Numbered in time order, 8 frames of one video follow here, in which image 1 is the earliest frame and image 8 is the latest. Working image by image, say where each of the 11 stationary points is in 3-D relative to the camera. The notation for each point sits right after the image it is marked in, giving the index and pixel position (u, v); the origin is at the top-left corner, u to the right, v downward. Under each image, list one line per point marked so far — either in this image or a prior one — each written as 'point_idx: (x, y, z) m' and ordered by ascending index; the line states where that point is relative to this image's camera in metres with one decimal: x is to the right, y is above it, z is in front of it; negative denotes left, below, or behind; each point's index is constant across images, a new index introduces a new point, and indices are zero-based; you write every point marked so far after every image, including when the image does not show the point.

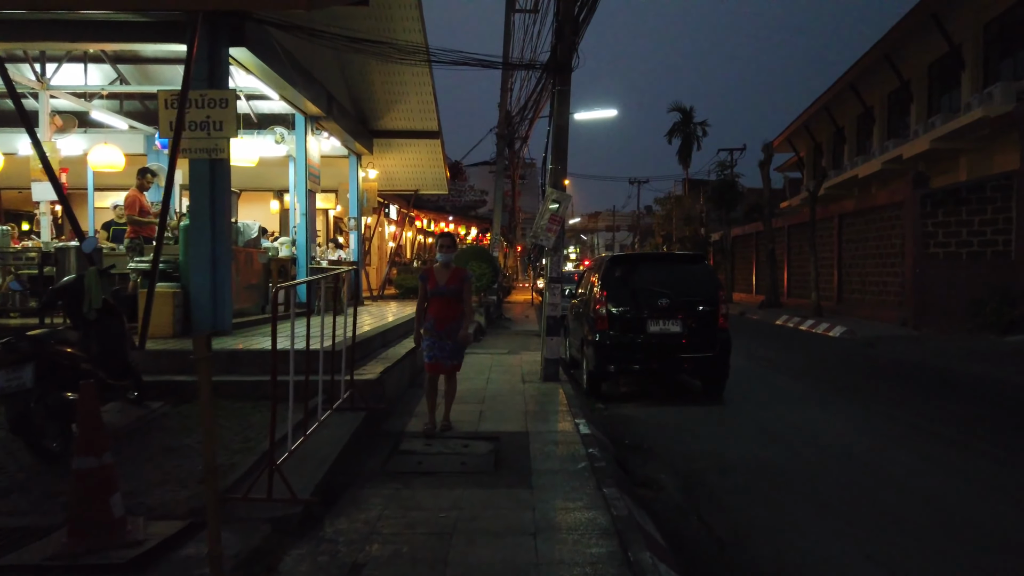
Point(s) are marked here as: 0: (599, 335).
0: (+0.9, -0.5, +8.9) m
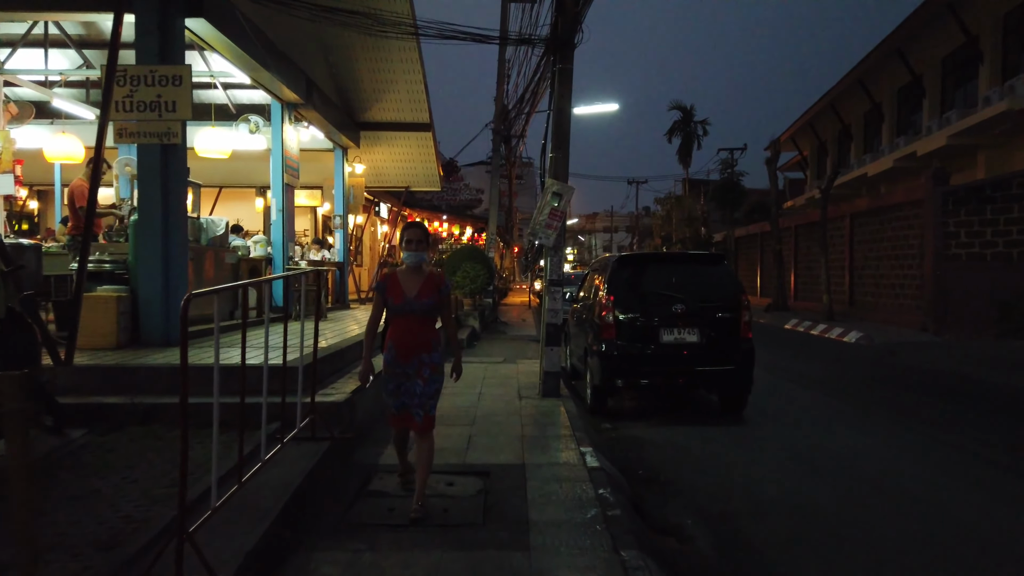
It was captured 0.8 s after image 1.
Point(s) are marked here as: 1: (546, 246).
0: (+0.9, -0.5, +7.9) m
1: (+0.3, +0.4, +8.1) m
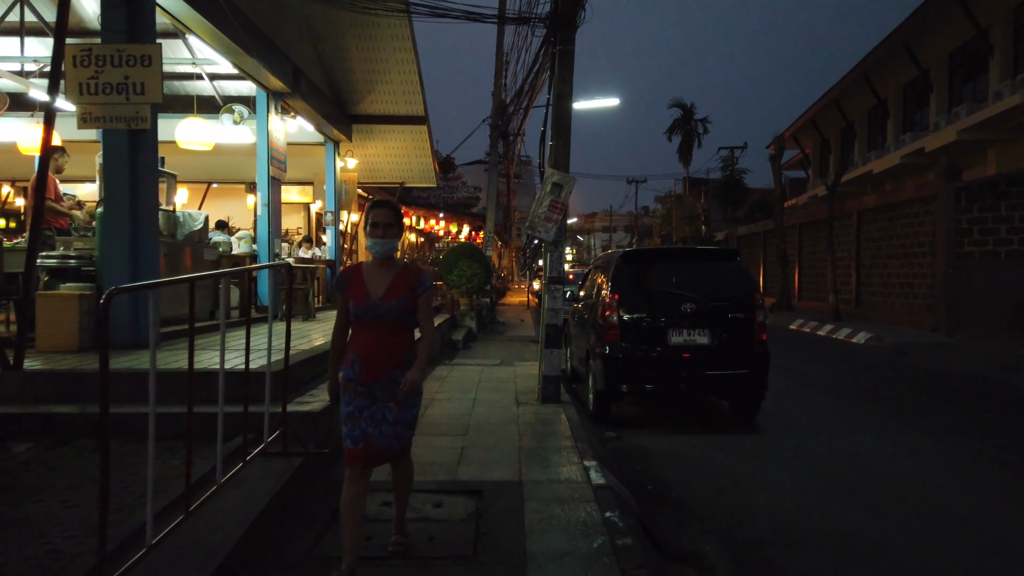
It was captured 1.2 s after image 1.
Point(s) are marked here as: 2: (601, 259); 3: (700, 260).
0: (+0.8, -0.5, +7.3) m
1: (+0.3, +0.4, +7.5) m
2: (+0.9, +0.3, +8.6) m
3: (+1.7, +0.2, +7.5) m
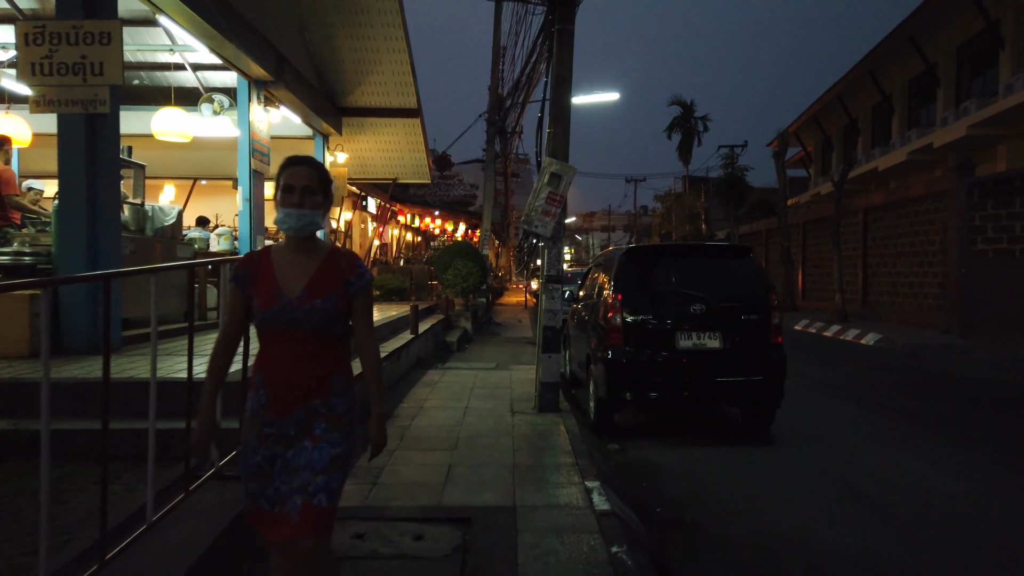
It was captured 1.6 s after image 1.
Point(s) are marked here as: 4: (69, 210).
0: (+0.8, -0.5, +6.8) m
1: (+0.3, +0.4, +6.9) m
2: (+0.9, +0.3, +8.0) m
3: (+1.6, +0.3, +7.0) m
4: (-3.2, +0.6, +6.2) m
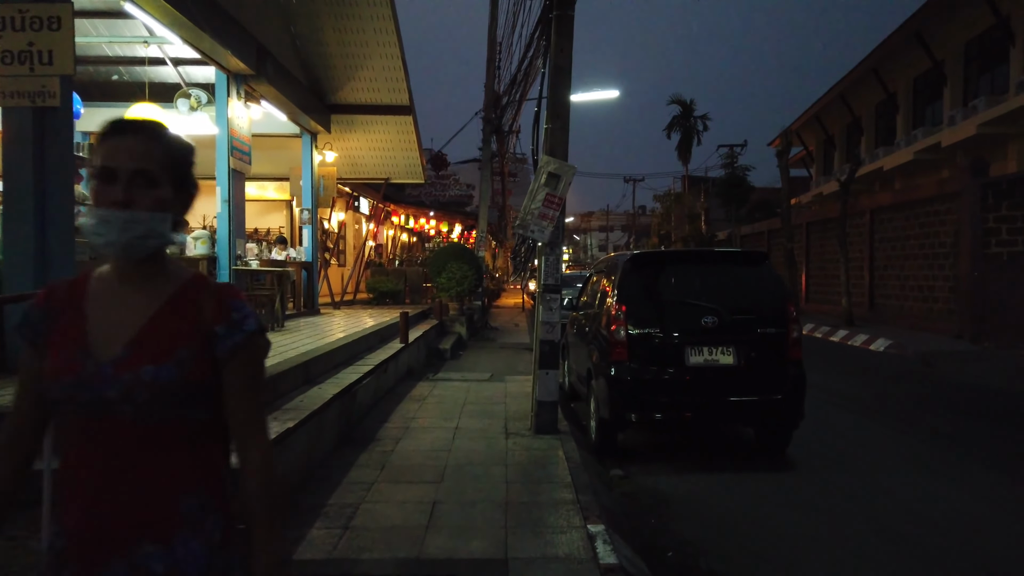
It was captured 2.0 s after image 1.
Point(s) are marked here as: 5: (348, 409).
0: (+0.8, -0.6, +6.2) m
1: (+0.2, +0.3, +6.4) m
2: (+0.9, +0.2, +7.4) m
3: (+1.6, +0.2, +6.4) m
4: (-3.3, +0.5, +5.6) m
5: (-1.2, -0.9, +6.3) m
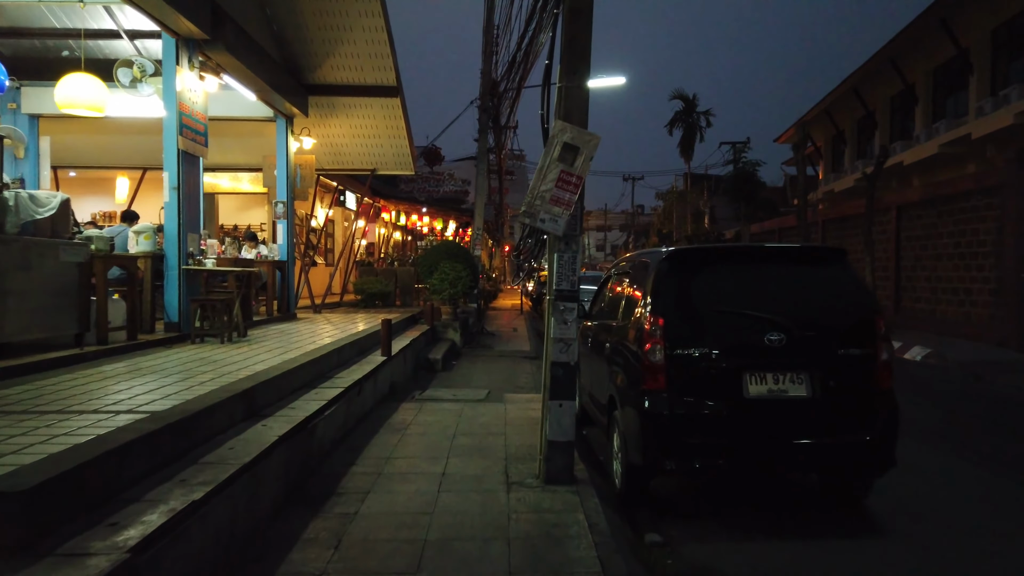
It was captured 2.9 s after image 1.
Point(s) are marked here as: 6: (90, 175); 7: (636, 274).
0: (+0.8, -0.6, +4.8) m
1: (+0.2, +0.3, +4.9) m
2: (+0.9, +0.2, +6.0) m
3: (+1.6, +0.1, +4.9) m
4: (-3.2, +0.5, +4.1) m
5: (-1.2, -1.0, +4.9) m
6: (-8.7, +2.3, +17.3) m
7: (+0.8, +0.1, +5.8) m
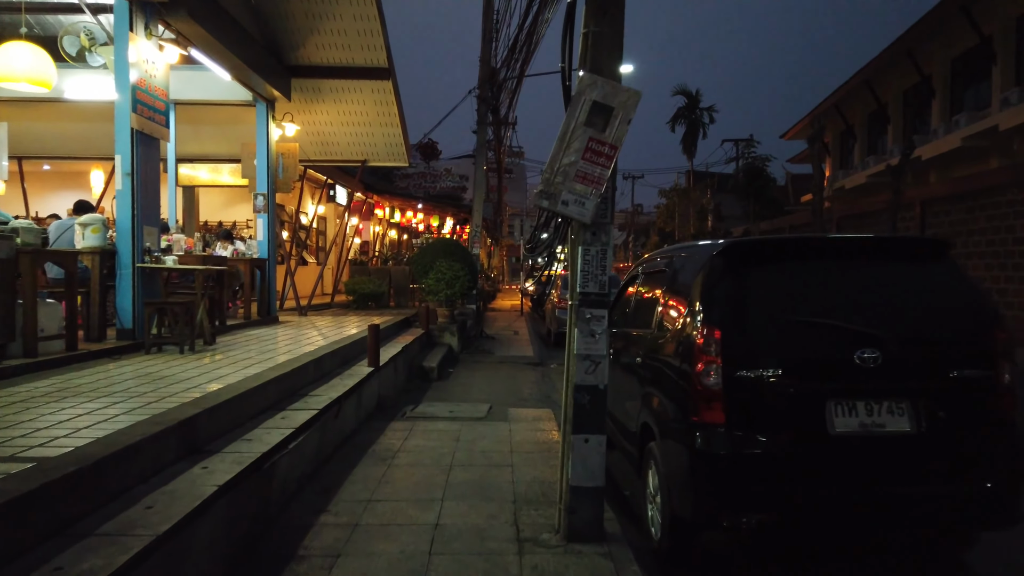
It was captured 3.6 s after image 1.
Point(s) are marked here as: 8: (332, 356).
0: (+0.8, -0.7, +3.7) m
1: (+0.3, +0.3, +3.9) m
2: (+0.9, +0.2, +4.9) m
3: (+1.7, +0.1, +3.9) m
4: (-3.2, +0.4, +3.0) m
5: (-1.2, -1.0, +3.8) m
6: (-8.6, +2.3, +16.2) m
7: (+0.9, +0.1, +4.8) m
8: (-1.6, -0.6, +7.4) m
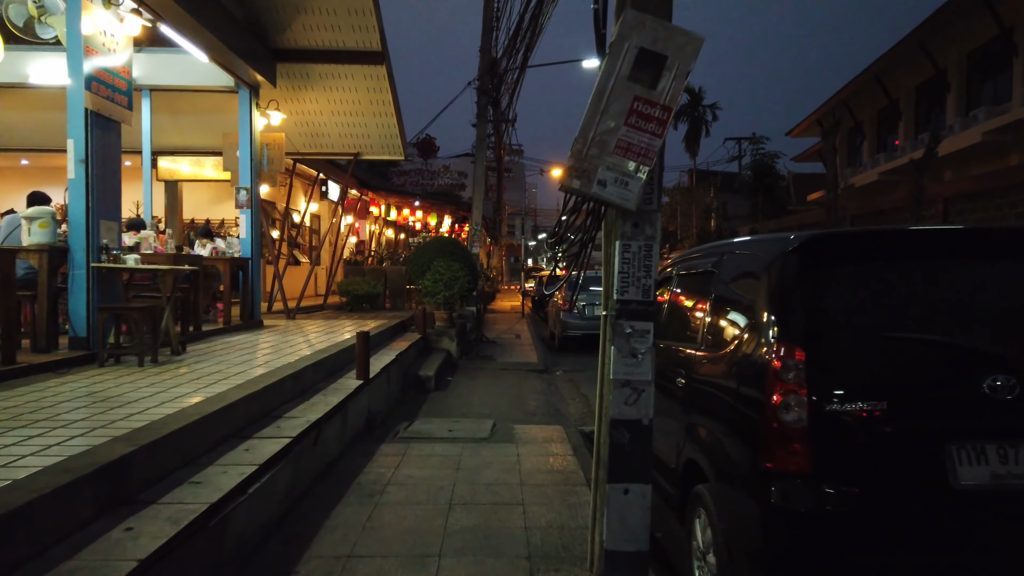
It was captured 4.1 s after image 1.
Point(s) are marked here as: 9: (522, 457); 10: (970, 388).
0: (+0.9, -0.7, +2.9) m
1: (+0.3, +0.3, +3.0) m
2: (+1.0, +0.2, +4.1) m
3: (+1.7, +0.1, +3.0) m
4: (-3.1, +0.4, +2.2) m
5: (-1.1, -1.0, +2.9) m
6: (-8.6, +2.3, +15.4) m
7: (+1.0, +0.1, +3.9) m
8: (-1.5, -0.6, +6.6) m
9: (+0.1, -1.1, +5.6) m
10: (+1.5, -0.3, +2.8) m
